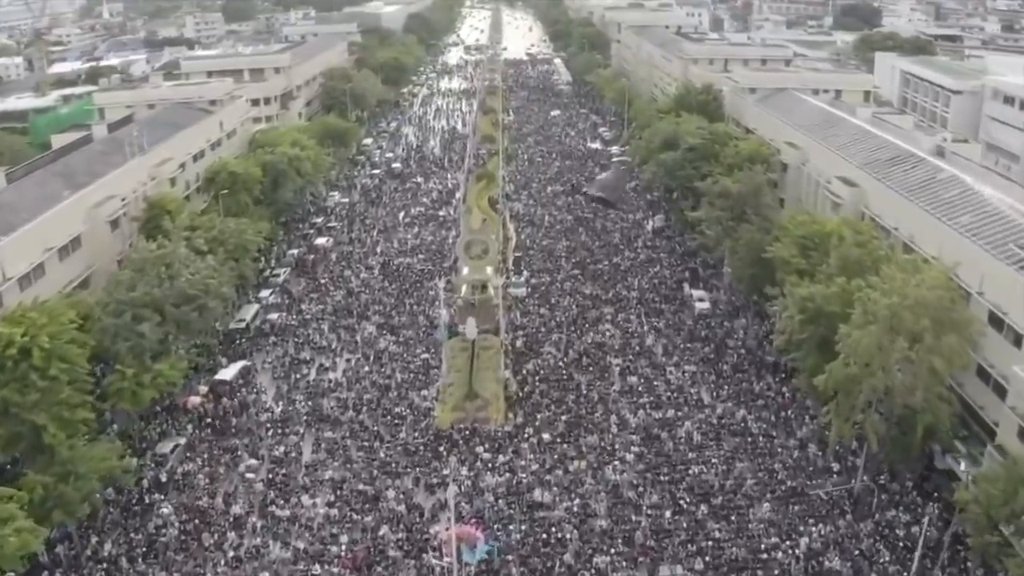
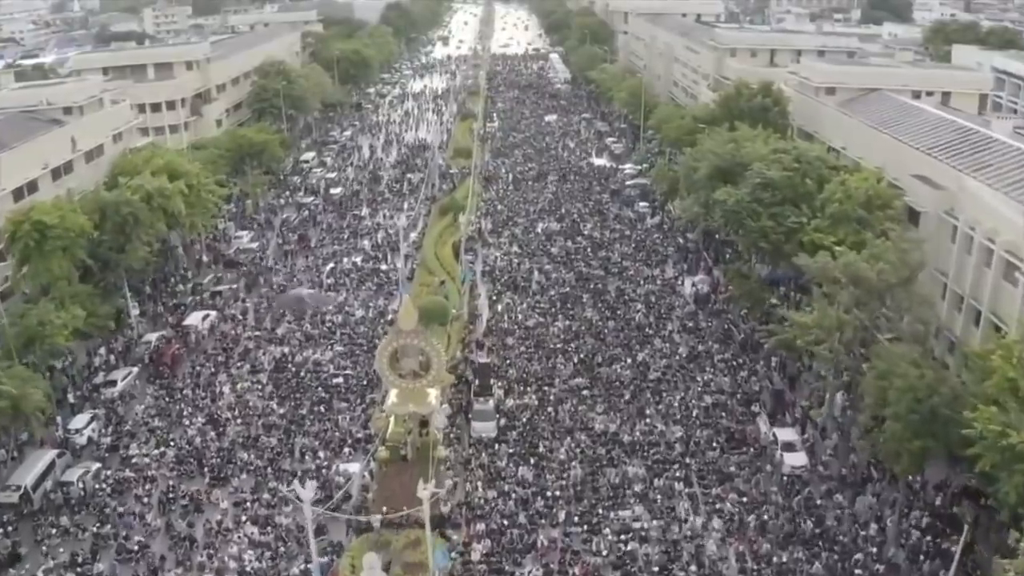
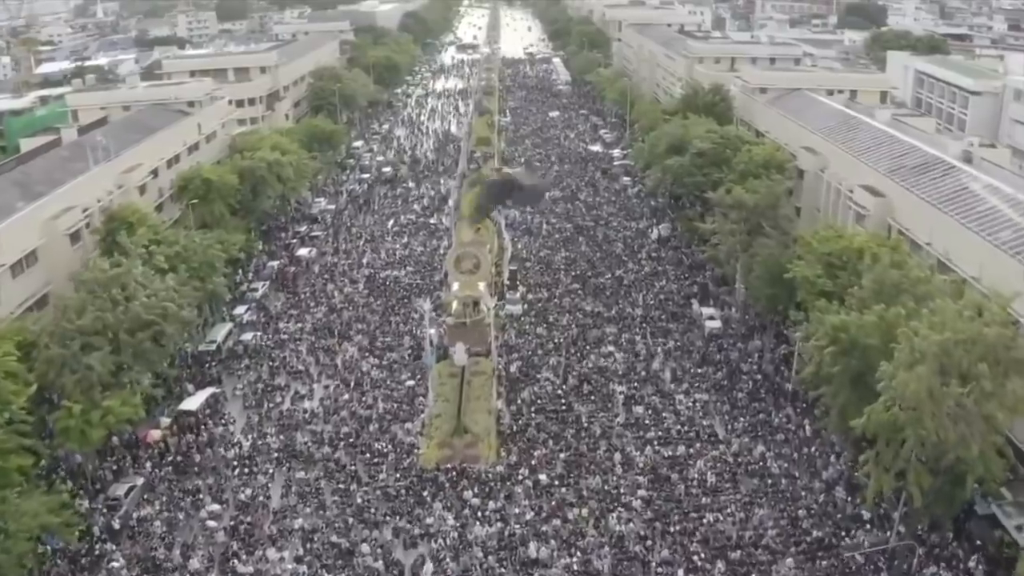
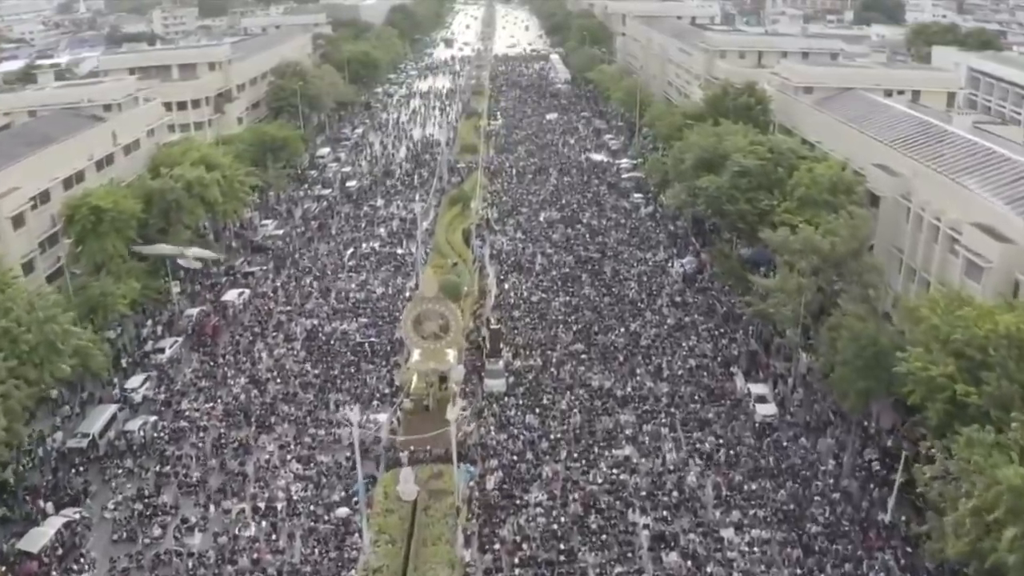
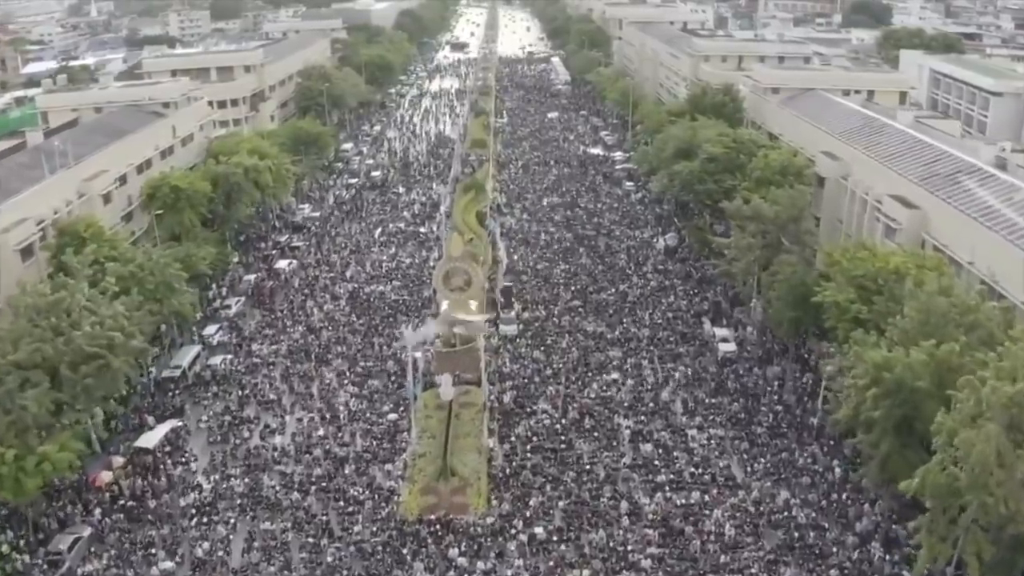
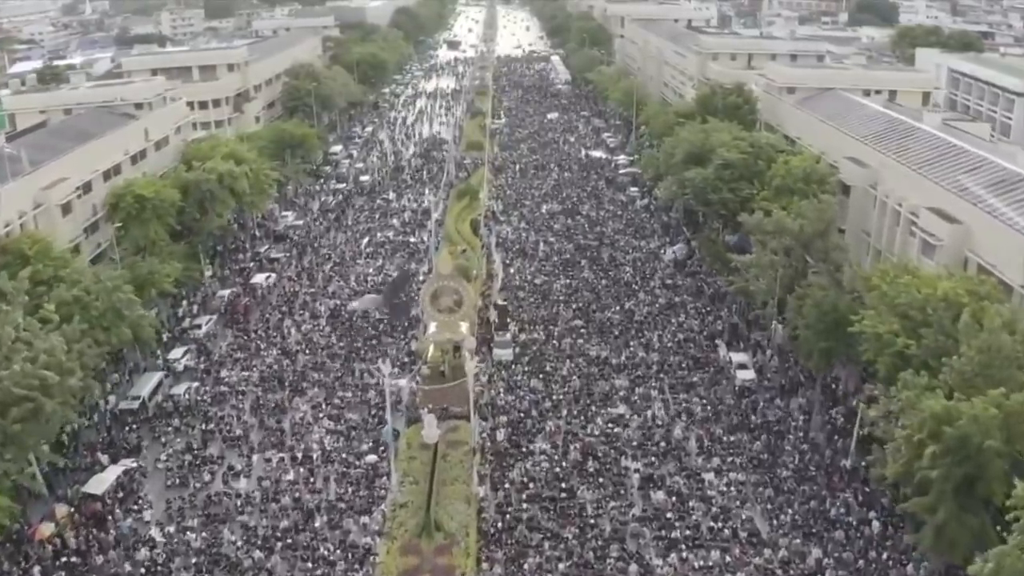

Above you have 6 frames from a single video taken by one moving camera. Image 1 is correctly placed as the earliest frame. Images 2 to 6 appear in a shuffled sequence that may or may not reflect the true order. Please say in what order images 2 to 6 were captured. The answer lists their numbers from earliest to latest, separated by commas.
3, 5, 6, 4, 2
